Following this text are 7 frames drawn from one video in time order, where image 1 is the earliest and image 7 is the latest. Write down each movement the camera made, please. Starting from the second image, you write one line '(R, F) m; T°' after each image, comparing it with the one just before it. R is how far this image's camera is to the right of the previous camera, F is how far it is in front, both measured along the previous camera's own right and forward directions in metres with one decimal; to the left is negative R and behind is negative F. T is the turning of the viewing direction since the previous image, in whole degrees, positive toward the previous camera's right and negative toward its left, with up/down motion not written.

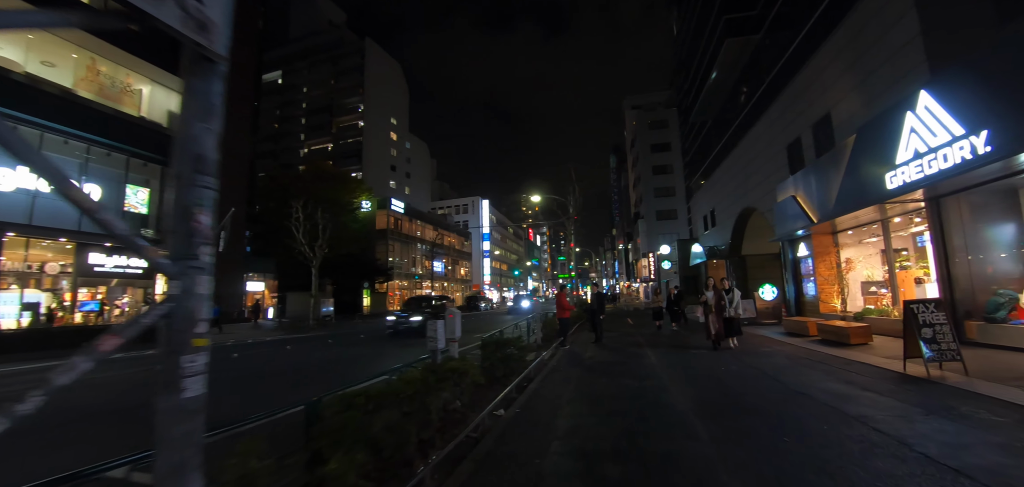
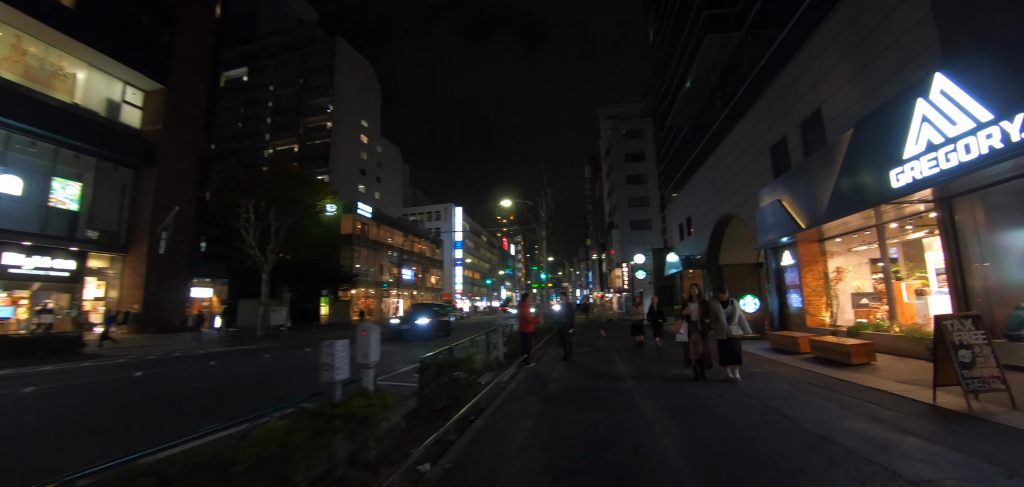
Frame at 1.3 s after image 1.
(+0.5, +1.7) m; +4°
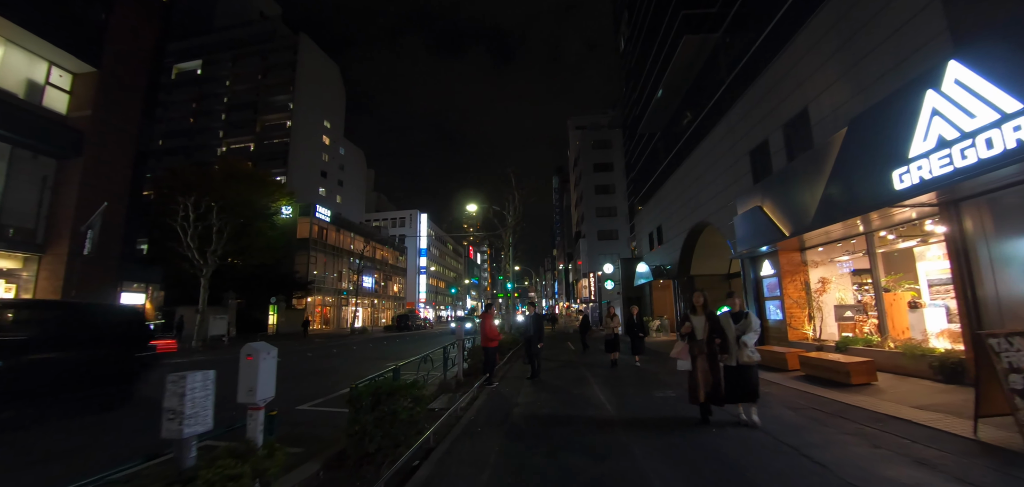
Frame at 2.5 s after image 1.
(+0.1, +1.4) m; +5°
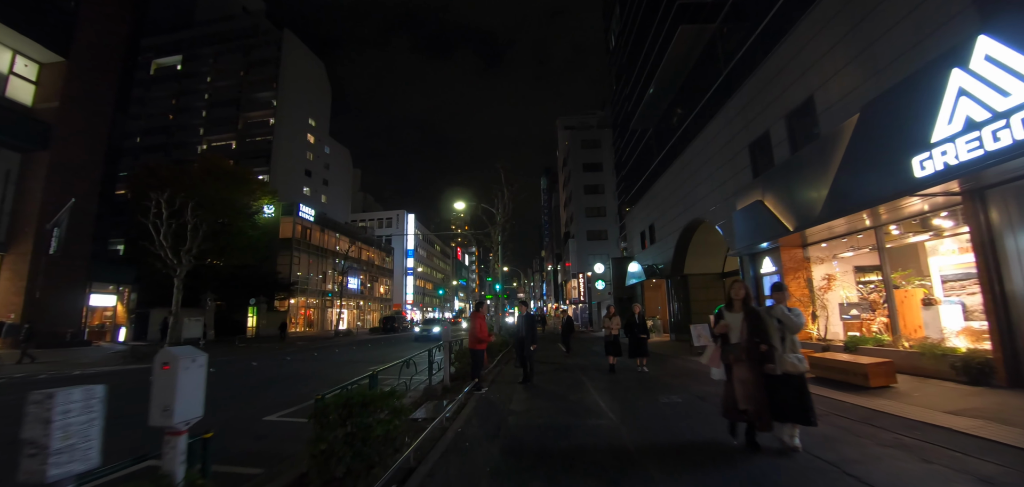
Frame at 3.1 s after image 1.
(-0.1, +0.7) m; +2°
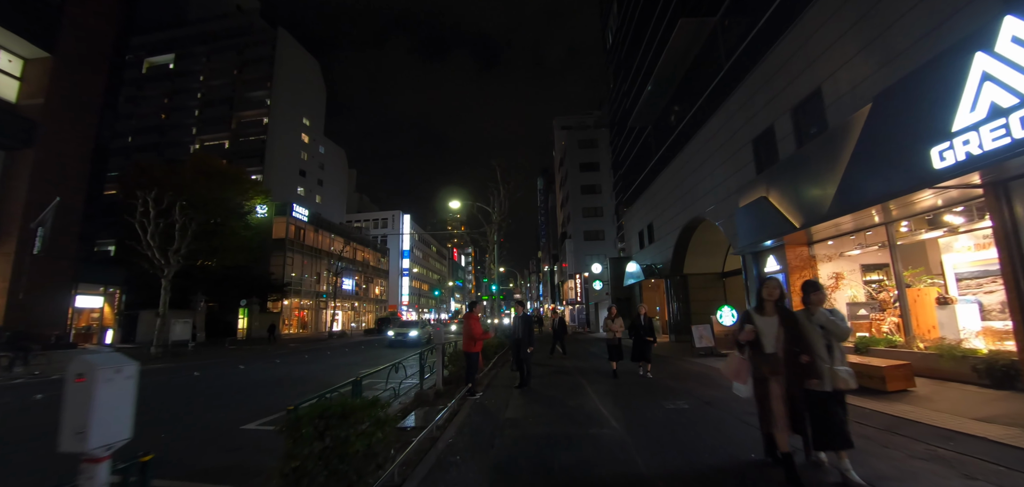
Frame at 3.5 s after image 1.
(0.0, +0.5) m; 0°
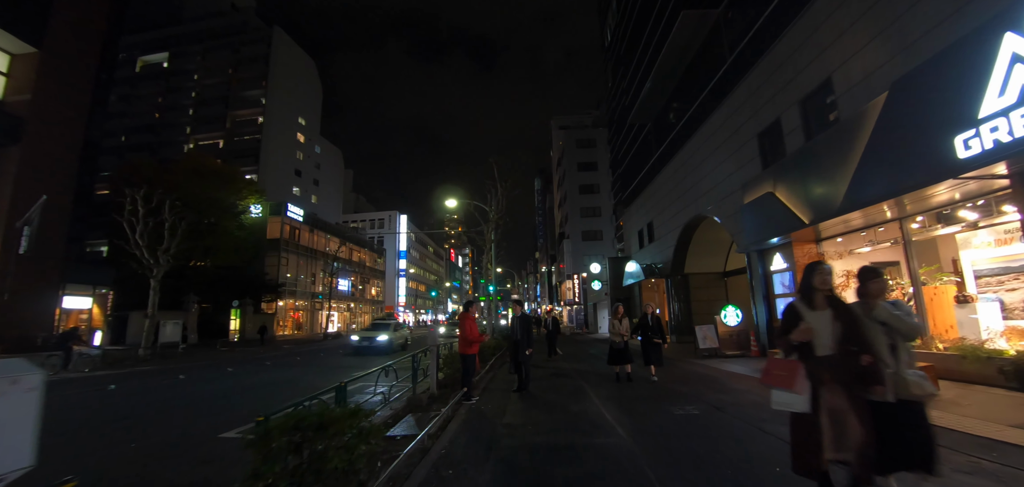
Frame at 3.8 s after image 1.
(0.0, +0.5) m; 0°
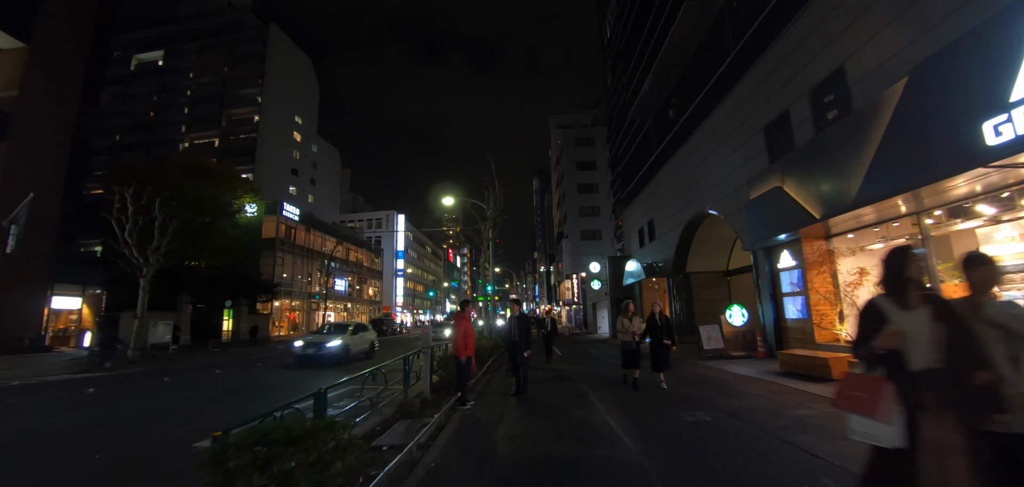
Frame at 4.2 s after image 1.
(0.0, +0.5) m; 0°
